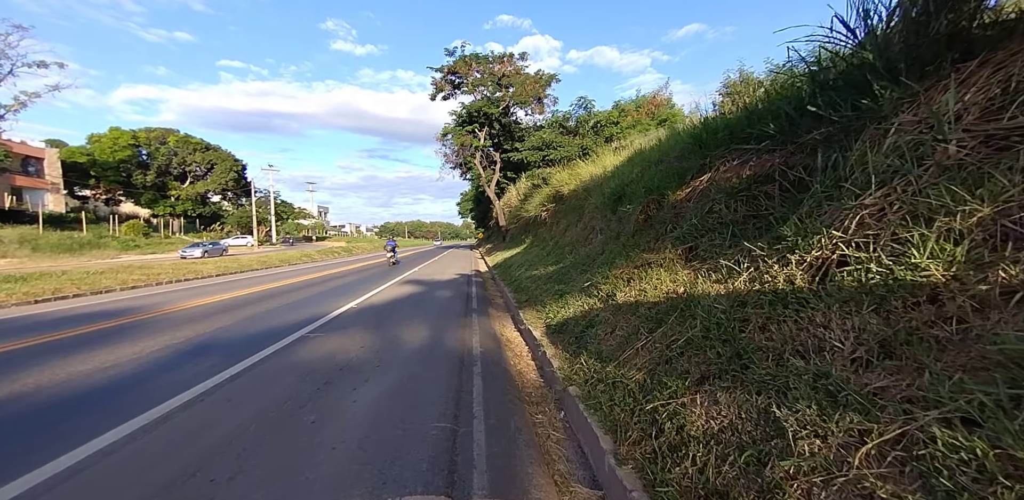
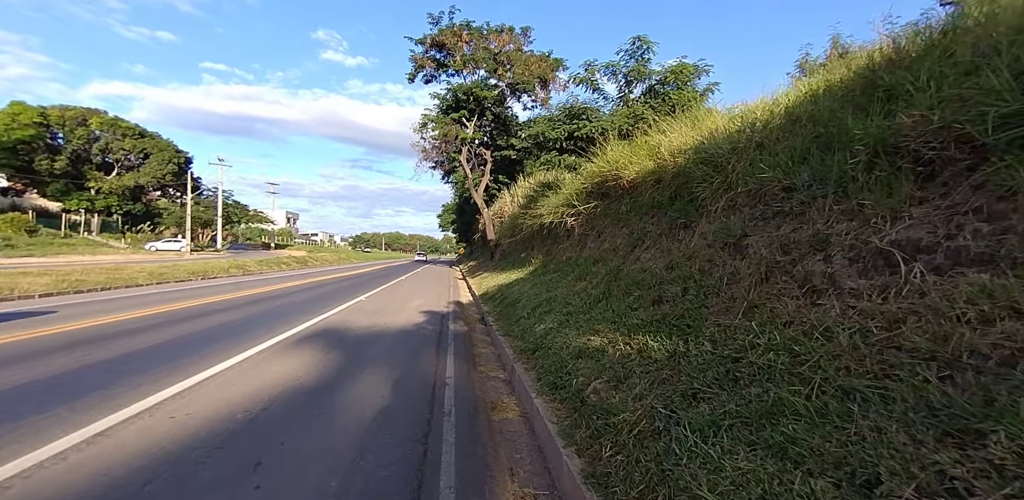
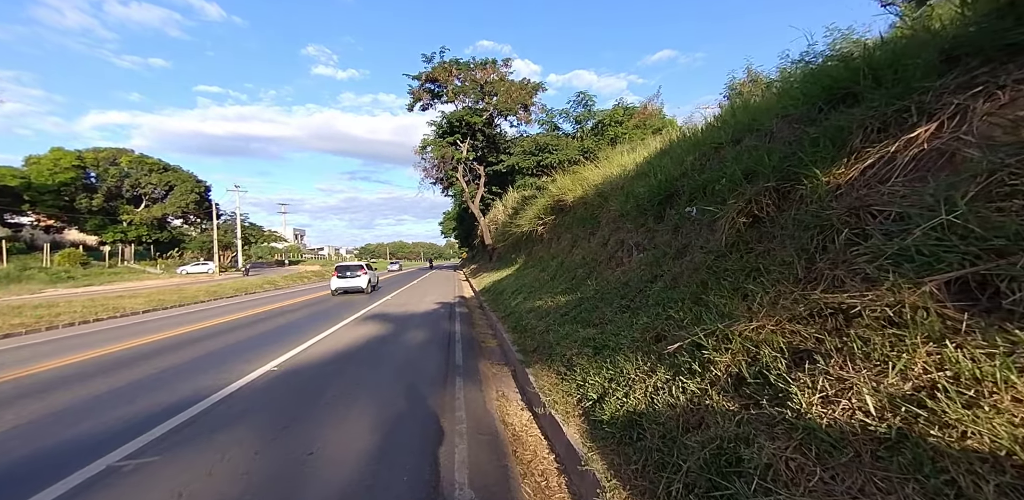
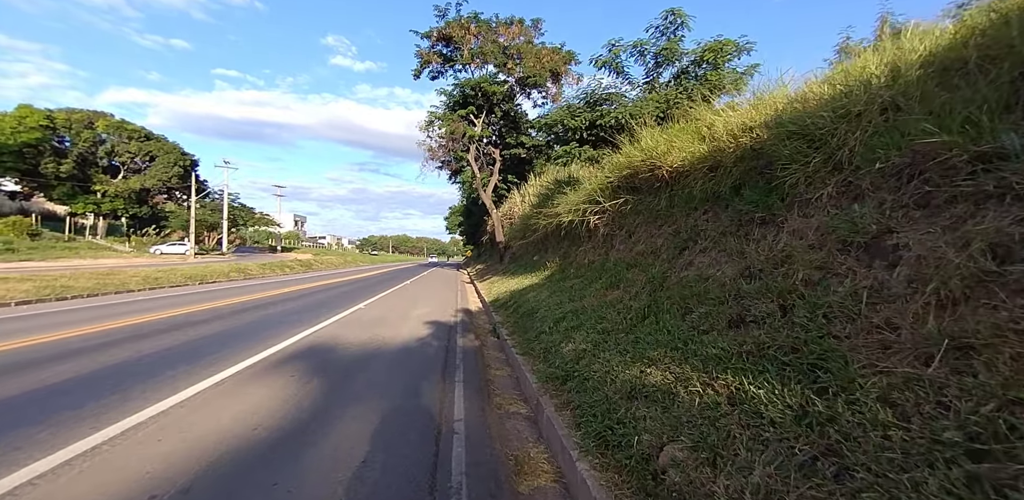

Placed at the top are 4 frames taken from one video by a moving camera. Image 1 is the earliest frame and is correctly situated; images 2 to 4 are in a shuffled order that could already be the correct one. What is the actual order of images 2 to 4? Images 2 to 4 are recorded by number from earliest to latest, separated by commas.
3, 2, 4
